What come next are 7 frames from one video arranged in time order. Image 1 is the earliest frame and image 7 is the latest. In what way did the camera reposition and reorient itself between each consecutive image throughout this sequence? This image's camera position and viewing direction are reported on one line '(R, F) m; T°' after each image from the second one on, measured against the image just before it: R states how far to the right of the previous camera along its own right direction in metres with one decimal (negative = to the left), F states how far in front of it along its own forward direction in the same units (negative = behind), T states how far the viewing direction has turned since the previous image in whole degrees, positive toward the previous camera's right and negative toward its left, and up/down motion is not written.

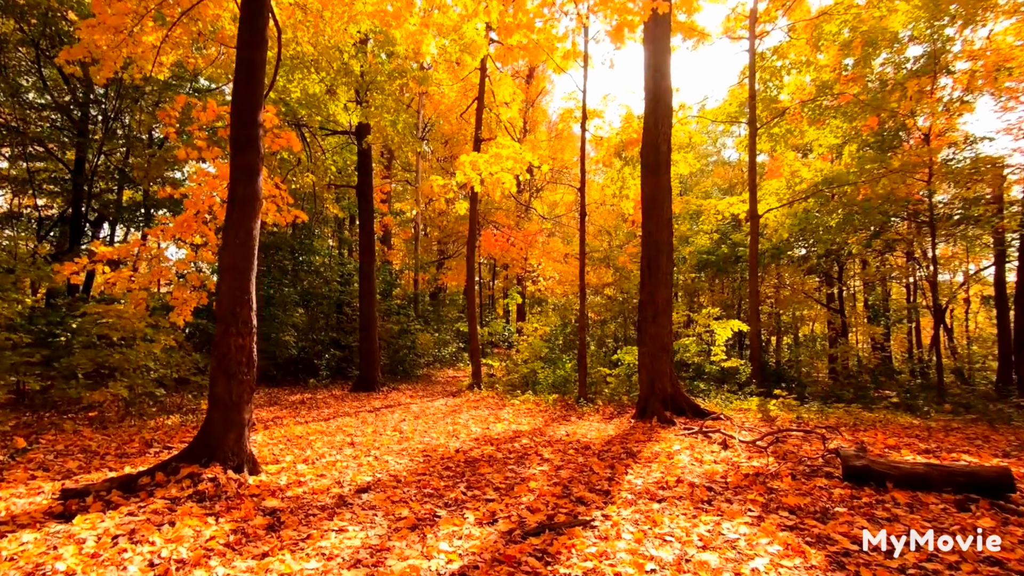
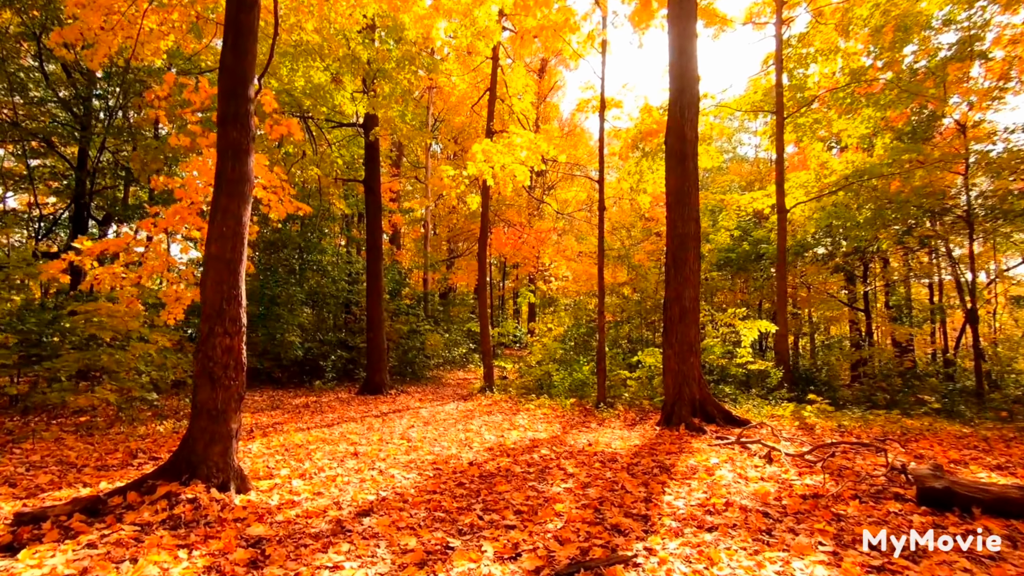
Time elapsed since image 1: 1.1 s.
(-0.1, +0.5) m; -1°
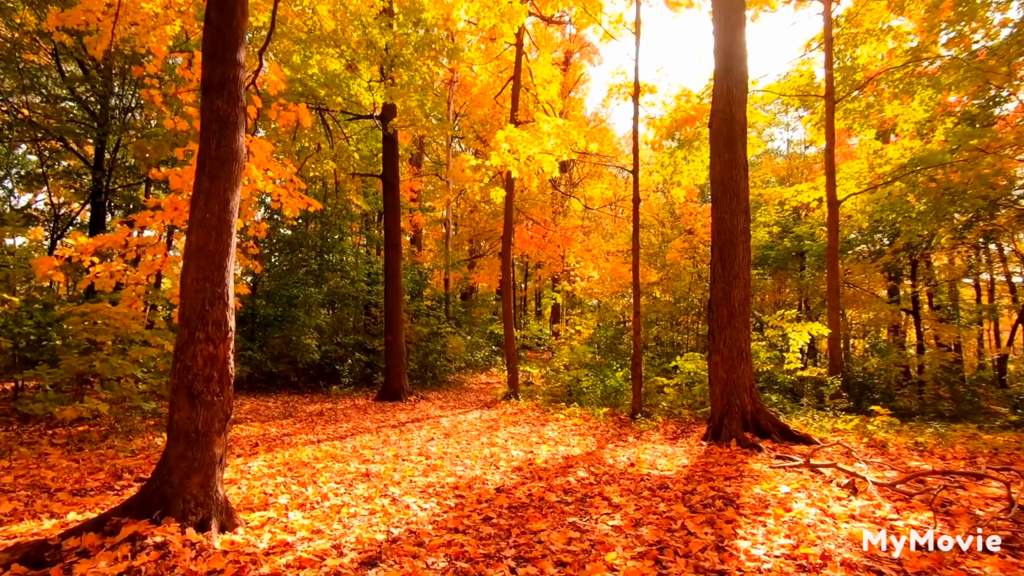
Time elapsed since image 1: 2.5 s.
(-0.1, +0.7) m; -3°
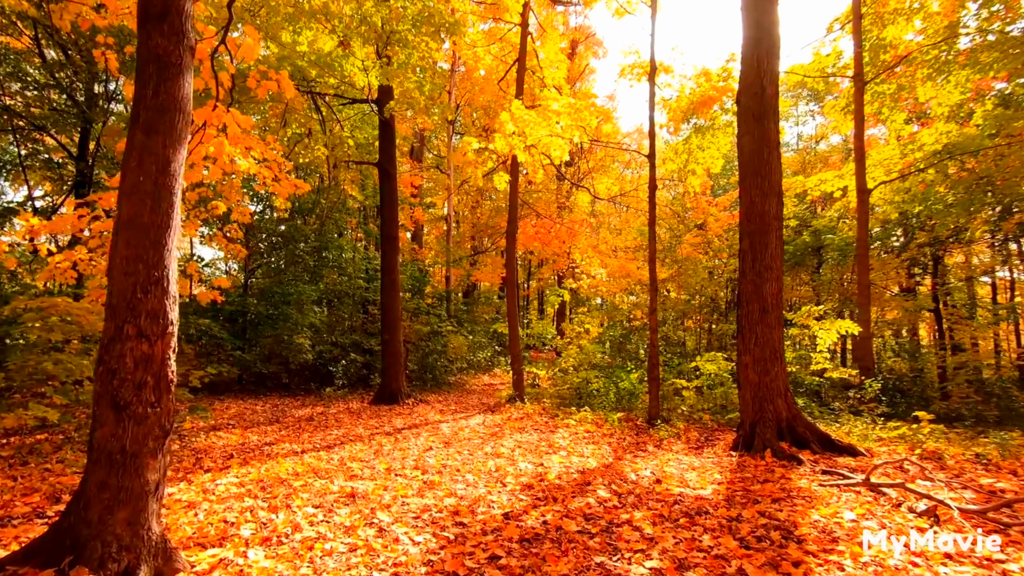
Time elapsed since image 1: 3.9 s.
(-0.1, +0.7) m; 0°
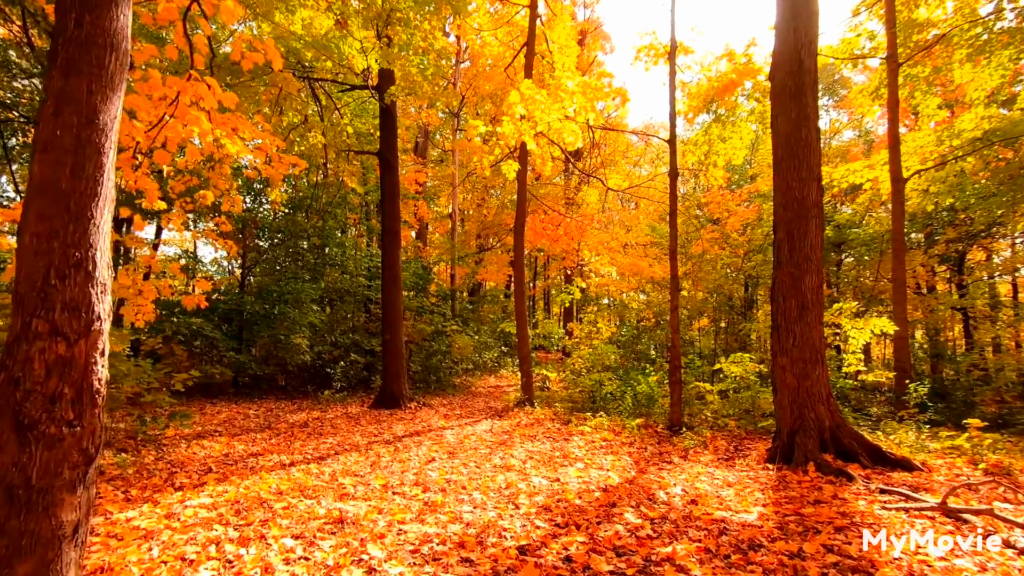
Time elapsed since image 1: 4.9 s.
(-0.1, +0.6) m; -1°
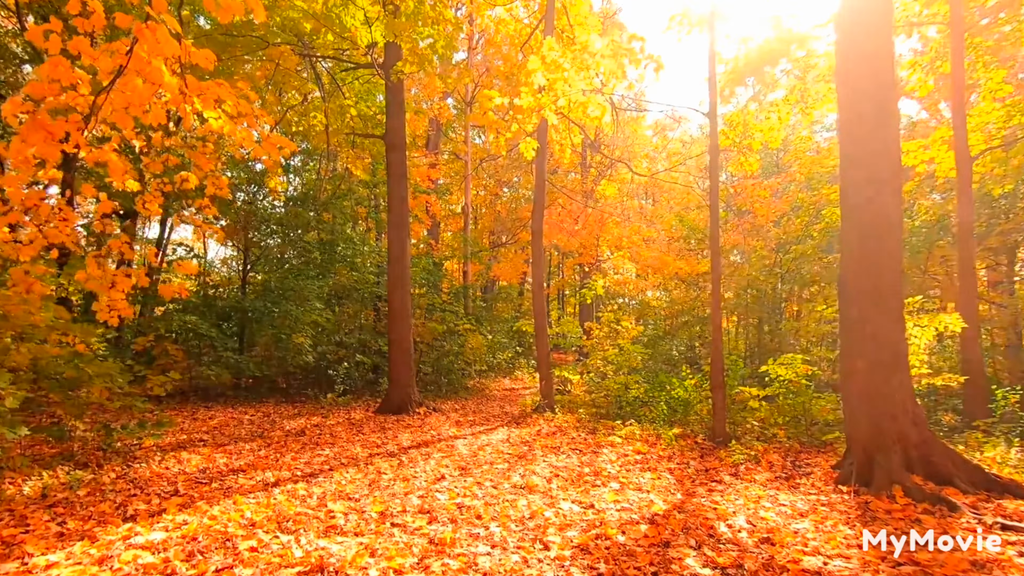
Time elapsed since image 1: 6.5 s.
(-0.1, +0.8) m; -2°
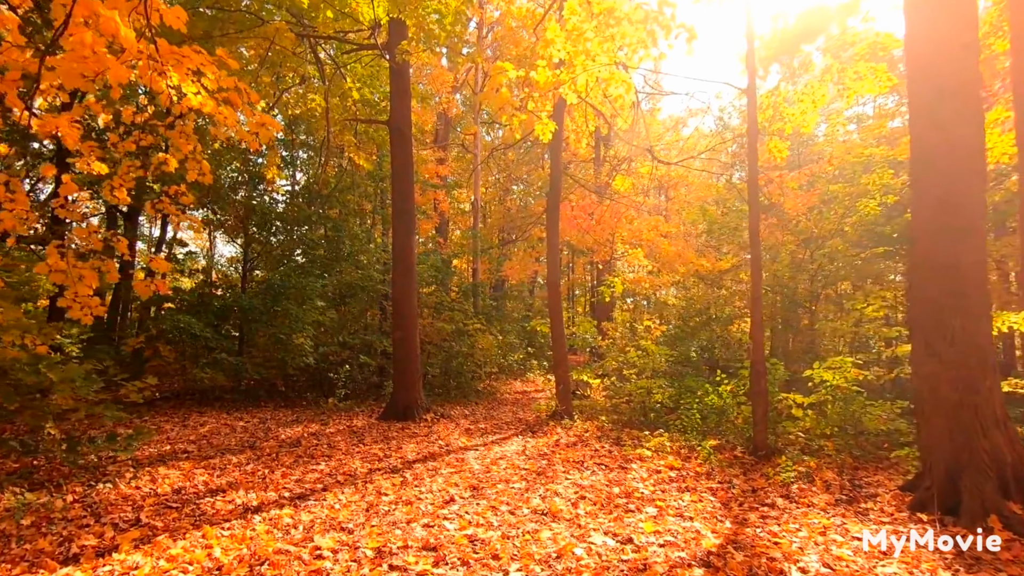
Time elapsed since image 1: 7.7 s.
(-0.1, +0.6) m; -1°
